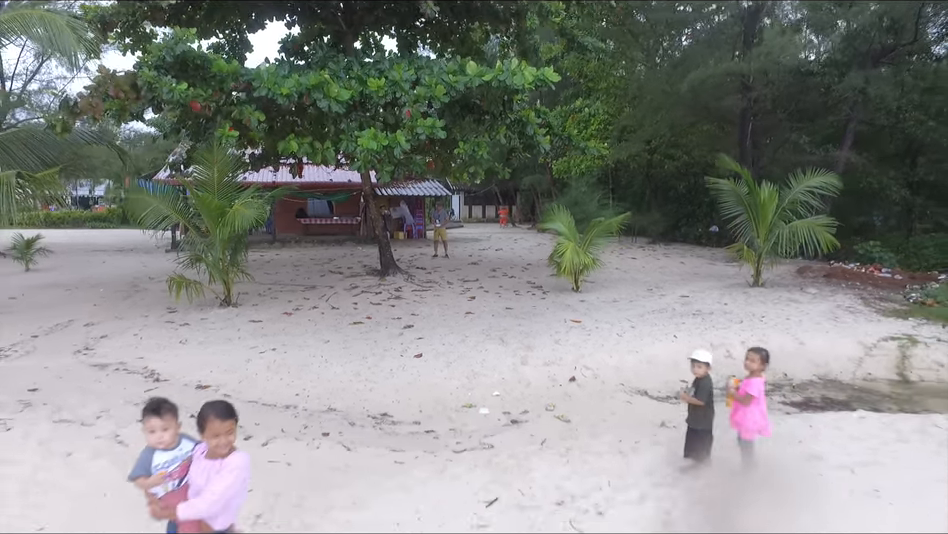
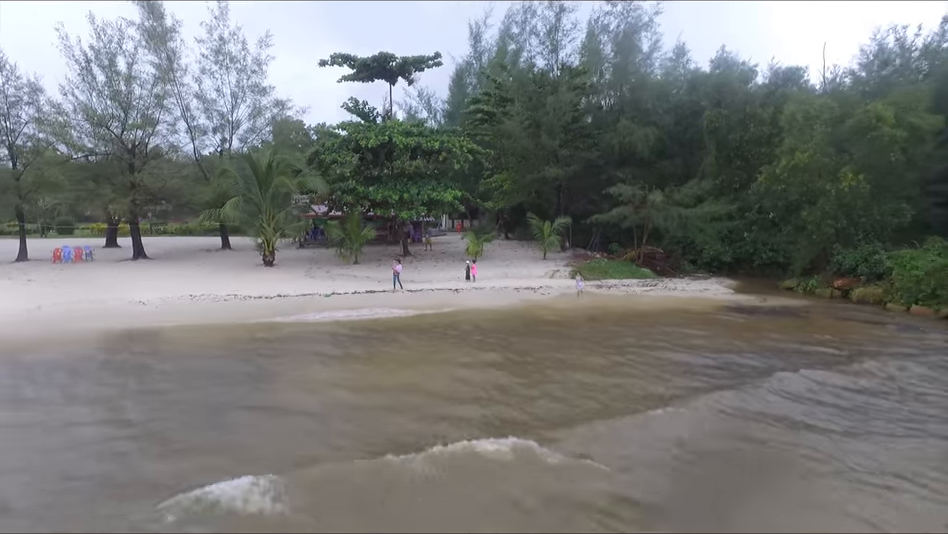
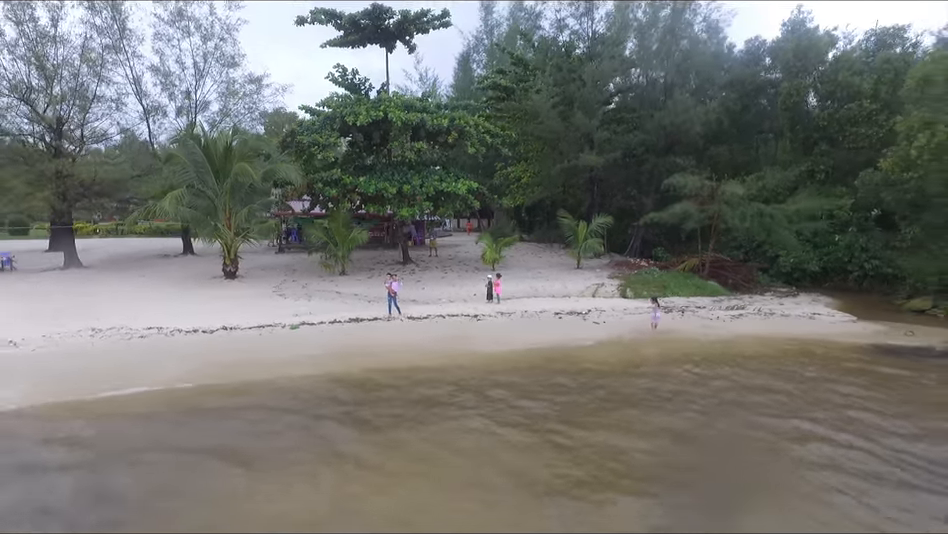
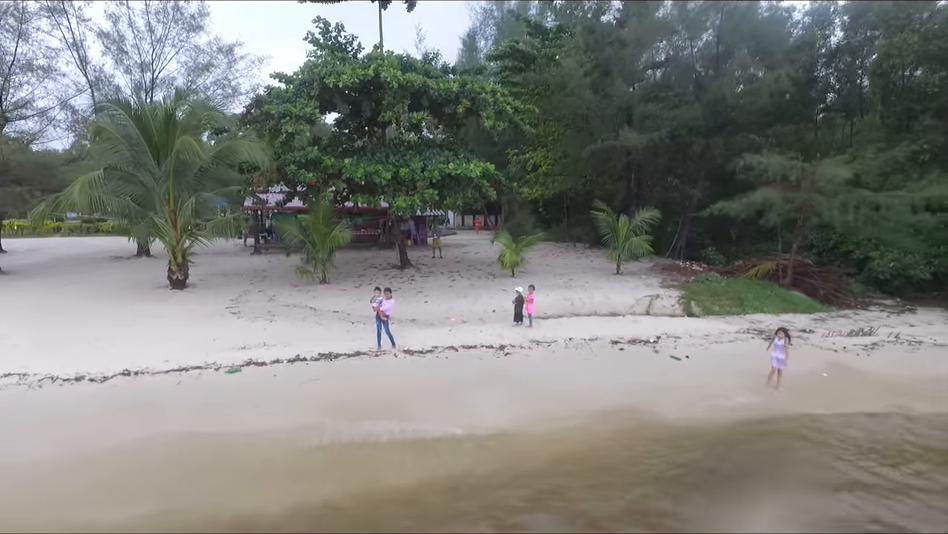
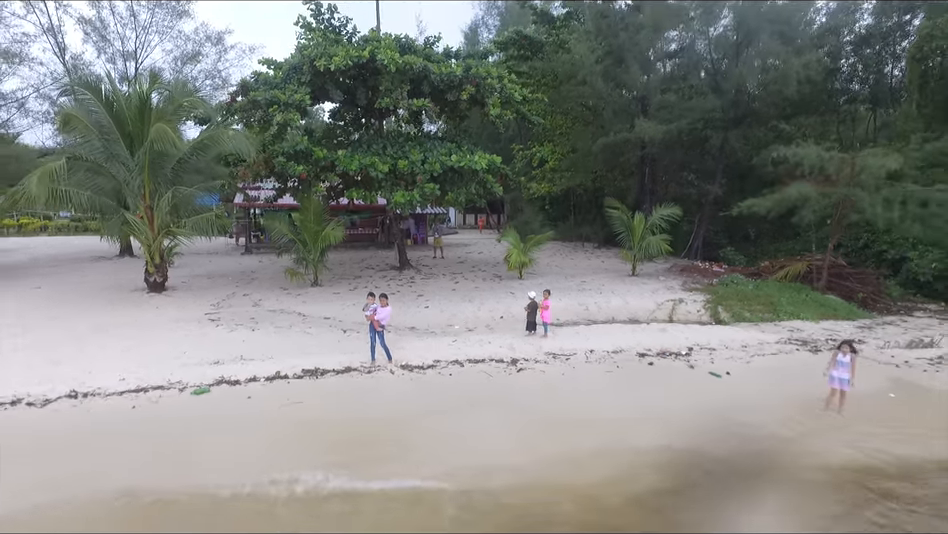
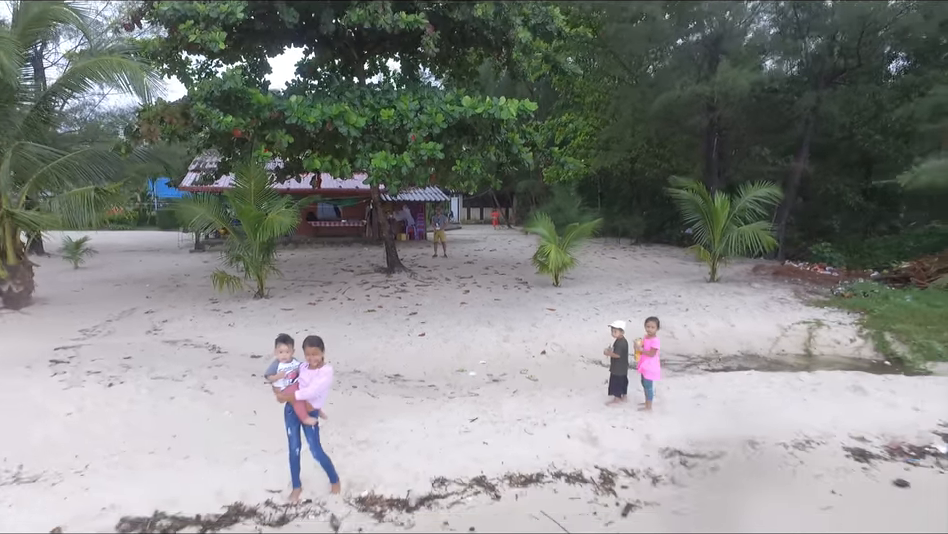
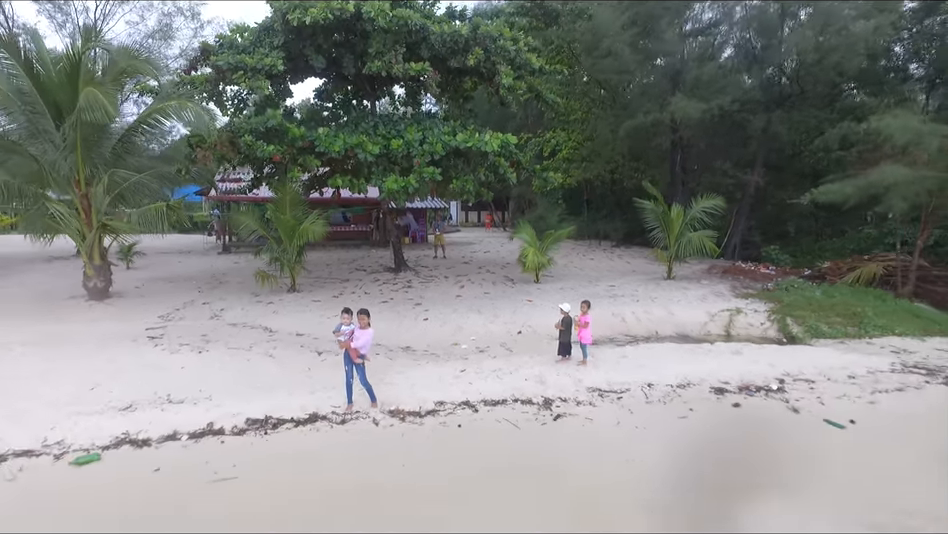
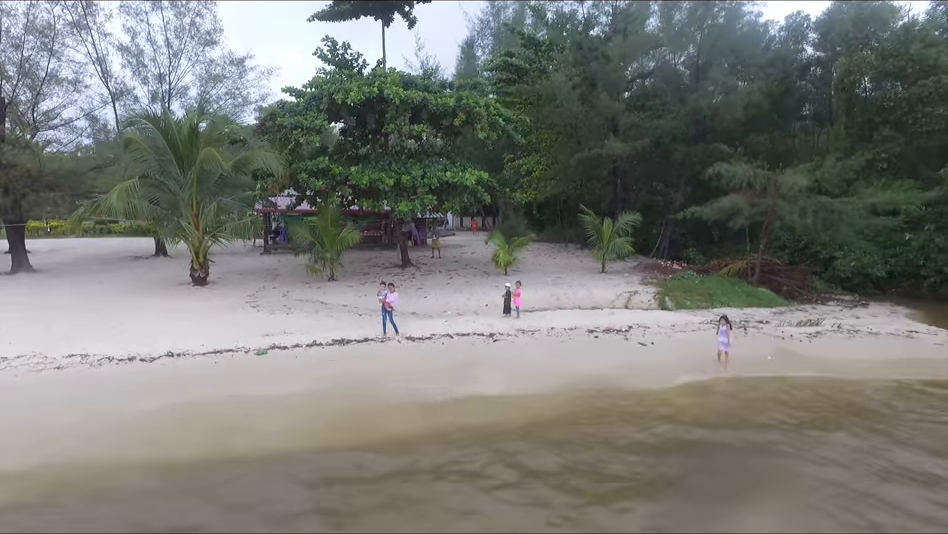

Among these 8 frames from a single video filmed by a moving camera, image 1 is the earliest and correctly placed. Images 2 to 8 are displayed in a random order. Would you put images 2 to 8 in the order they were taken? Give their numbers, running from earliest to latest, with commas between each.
6, 7, 5, 4, 8, 3, 2
